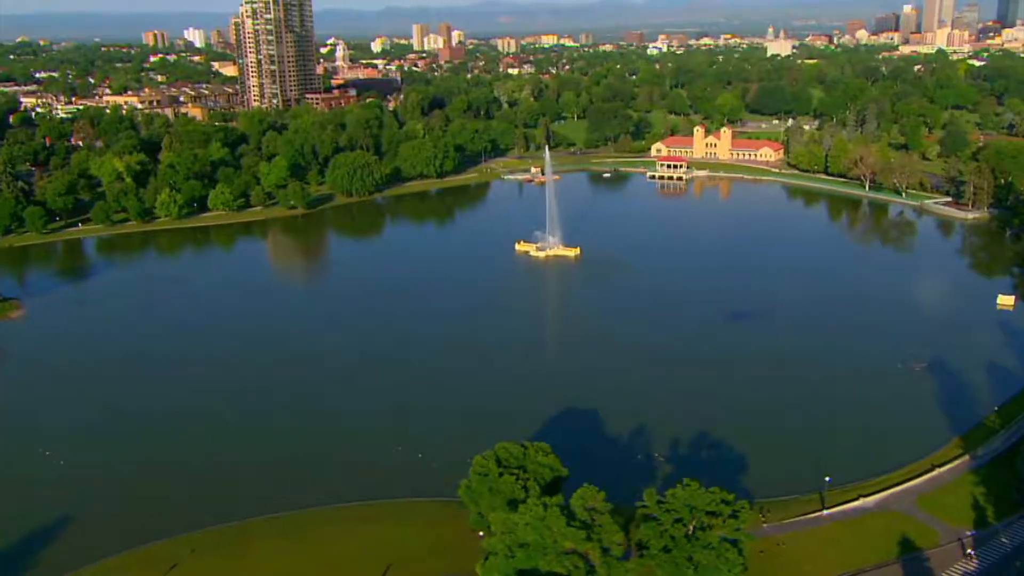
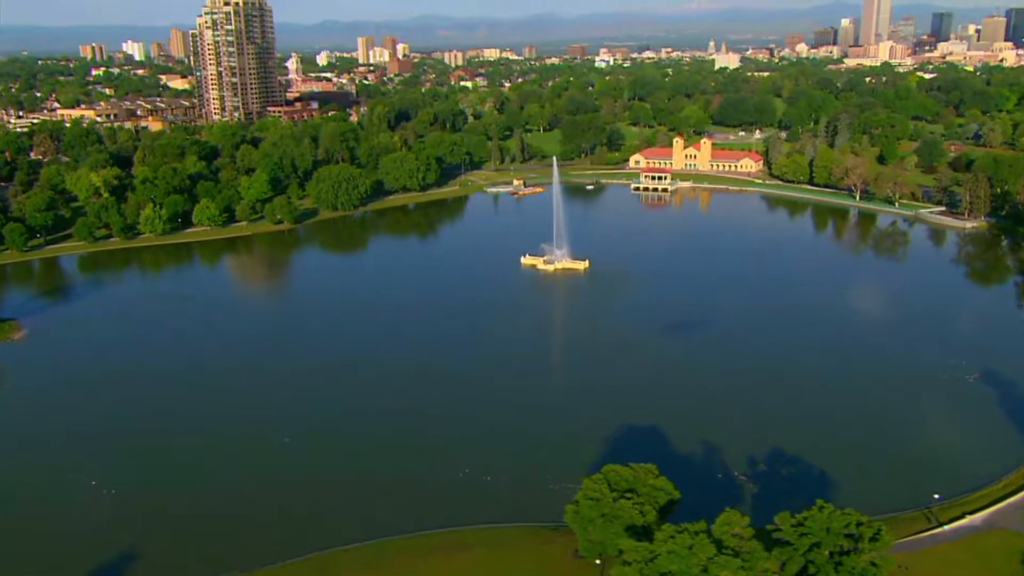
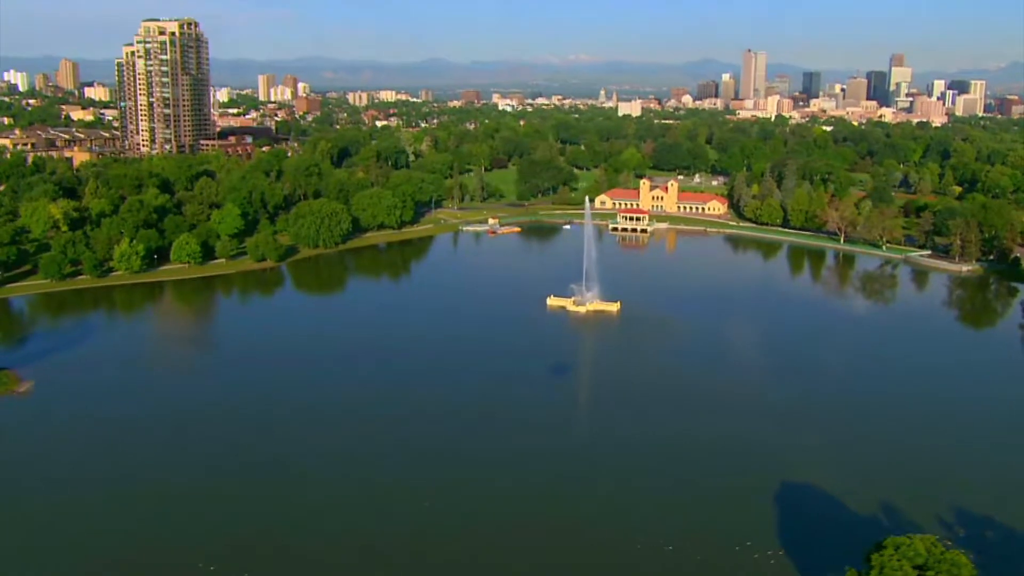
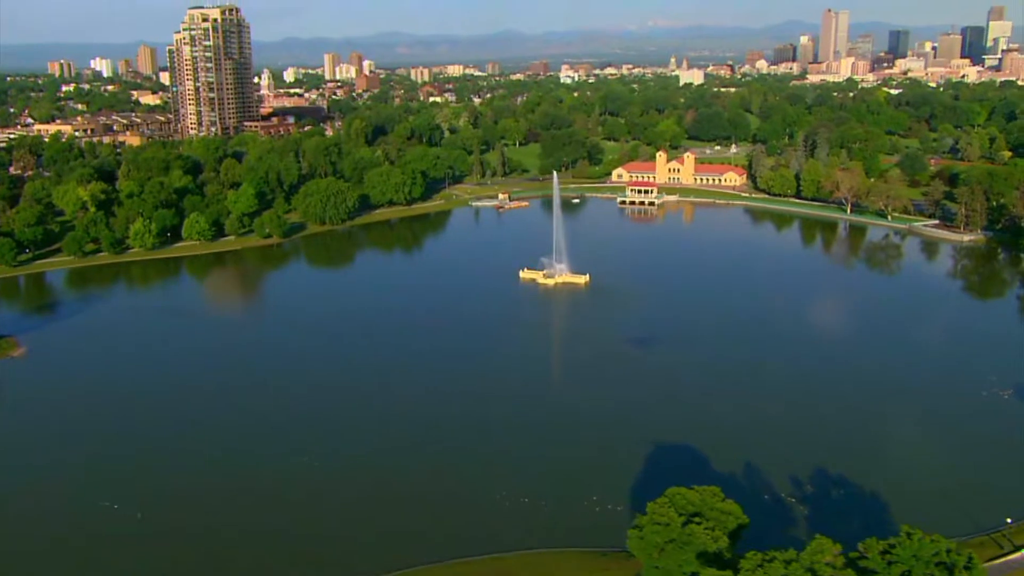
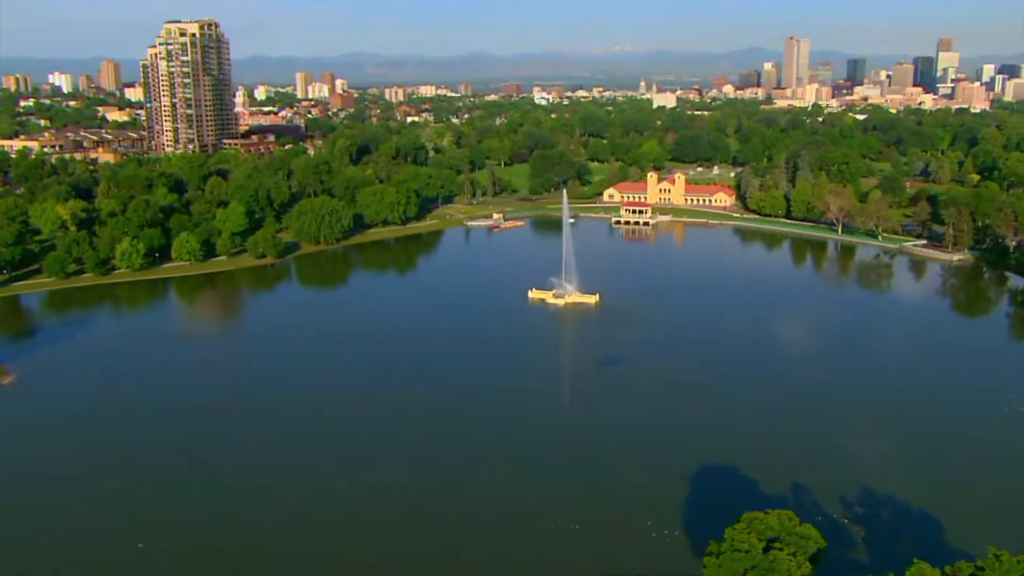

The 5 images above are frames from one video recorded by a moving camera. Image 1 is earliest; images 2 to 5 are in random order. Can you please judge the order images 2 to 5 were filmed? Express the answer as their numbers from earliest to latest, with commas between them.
2, 4, 5, 3
